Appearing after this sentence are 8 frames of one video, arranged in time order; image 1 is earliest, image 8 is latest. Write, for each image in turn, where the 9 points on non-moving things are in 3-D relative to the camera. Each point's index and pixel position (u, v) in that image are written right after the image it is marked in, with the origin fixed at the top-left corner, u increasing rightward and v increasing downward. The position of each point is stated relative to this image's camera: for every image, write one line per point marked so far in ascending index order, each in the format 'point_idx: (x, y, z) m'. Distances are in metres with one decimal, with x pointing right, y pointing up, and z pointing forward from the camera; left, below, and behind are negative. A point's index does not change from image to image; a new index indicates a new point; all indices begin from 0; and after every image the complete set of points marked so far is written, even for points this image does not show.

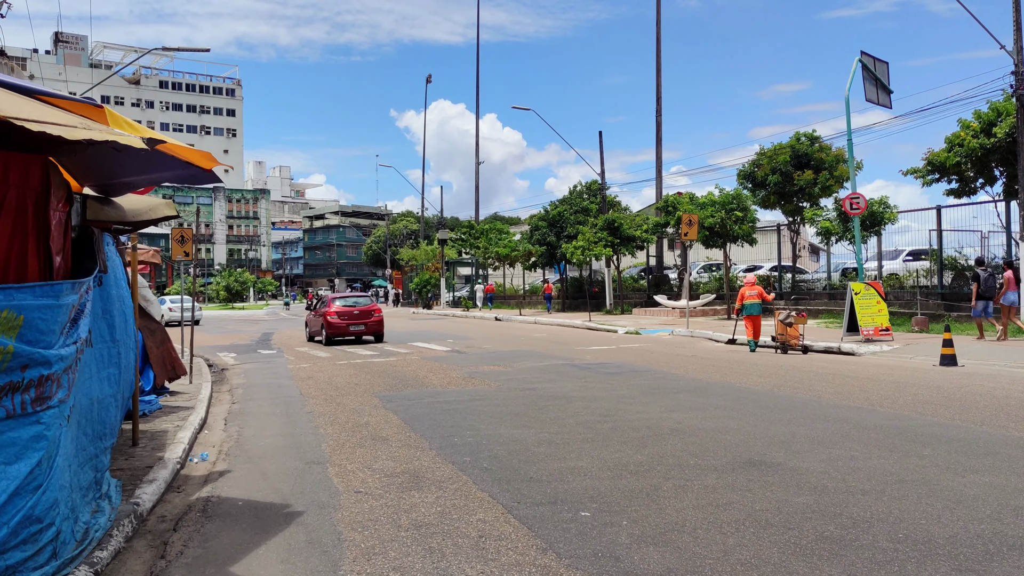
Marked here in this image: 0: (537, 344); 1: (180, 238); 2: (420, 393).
0: (+0.6, -1.2, +19.5) m
1: (-5.8, +0.9, +15.9) m
2: (-1.1, -1.3, +11.0) m
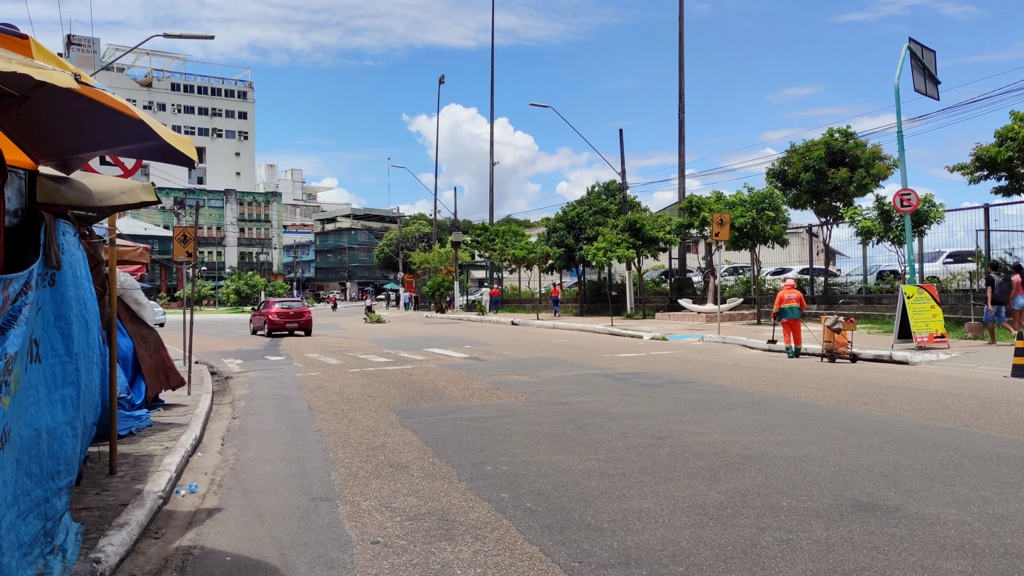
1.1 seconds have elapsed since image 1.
0: (+1.0, -1.3, +18.3) m
1: (-5.4, +0.8, +14.8) m
2: (-0.8, -1.3, +9.9) m
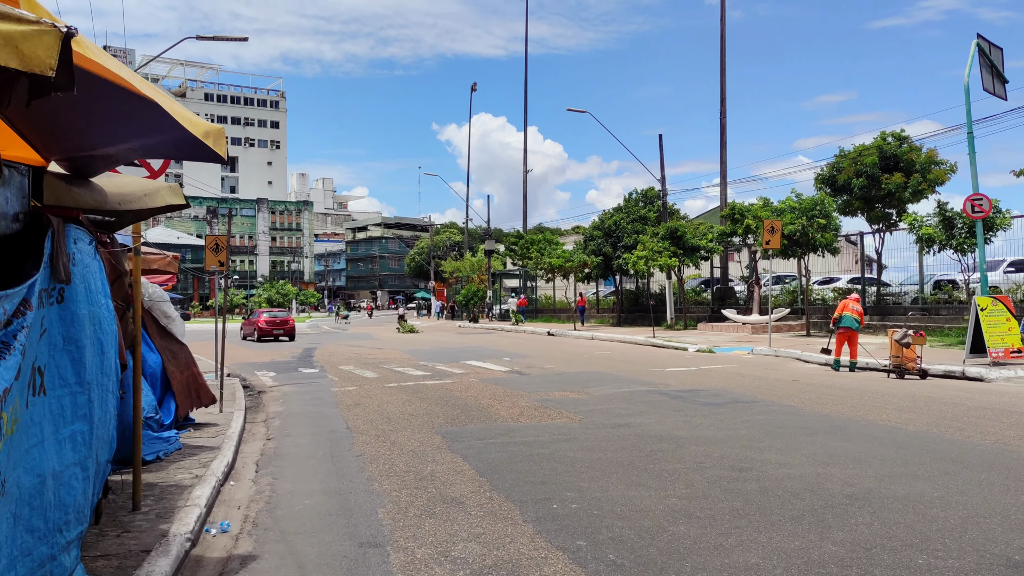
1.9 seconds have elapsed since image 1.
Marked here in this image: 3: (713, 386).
0: (+1.8, -1.5, +17.5) m
1: (-4.7, +0.7, +14.3) m
2: (-0.2, -1.4, +9.2) m
3: (+2.8, -1.4, +12.9) m
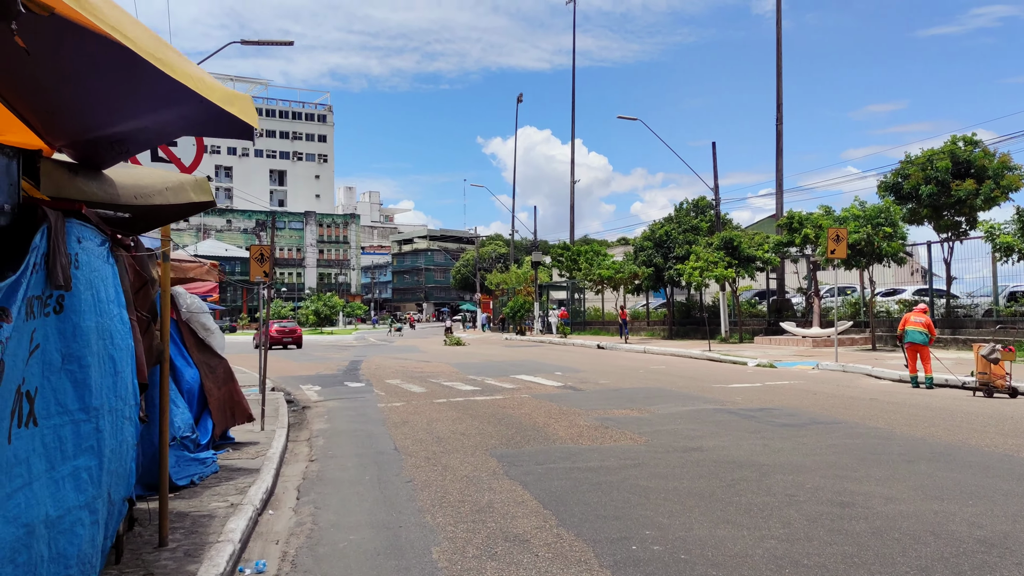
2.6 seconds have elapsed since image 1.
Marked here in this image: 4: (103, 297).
0: (+2.8, -1.7, +16.7) m
1: (-3.9, +0.5, +13.8) m
2: (+0.4, -1.5, +8.4) m
3: (+3.6, -1.5, +12.0) m
4: (-1.6, 0.0, +3.4) m
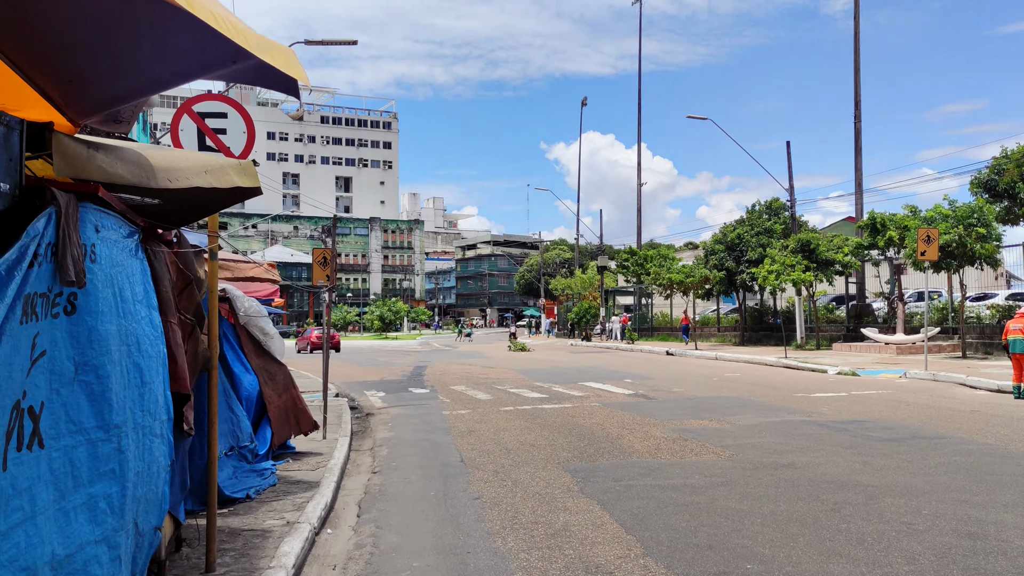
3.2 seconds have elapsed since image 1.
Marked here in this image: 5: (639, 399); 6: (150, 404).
0: (+4.0, -1.8, +15.9) m
1: (-2.8, +0.4, +13.5) m
2: (+1.0, -1.6, +7.8) m
3: (+4.5, -1.6, +11.1) m
4: (-1.3, 0.0, +3.0) m
5: (+2.0, -1.8, +14.4) m
6: (-1.2, -0.4, +3.1) m
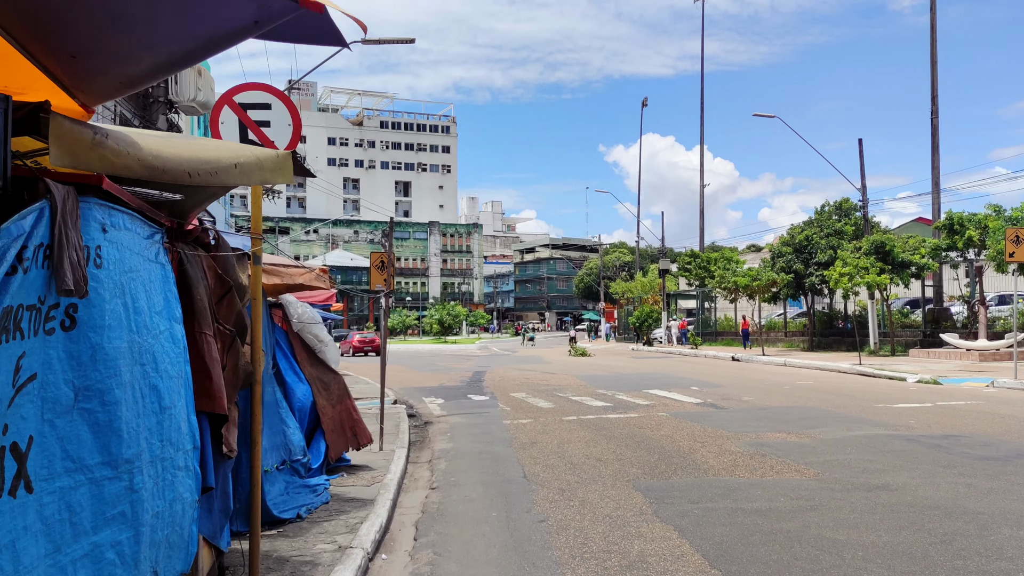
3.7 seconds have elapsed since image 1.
0: (+5.1, -1.8, +15.1) m
1: (-1.9, +0.4, +13.1) m
2: (+1.5, -1.6, +7.2) m
3: (+5.2, -1.6, +10.3) m
4: (-1.0, -0.1, +2.6) m
5: (+3.0, -1.8, +13.7) m
6: (-1.0, -0.4, +2.7) m
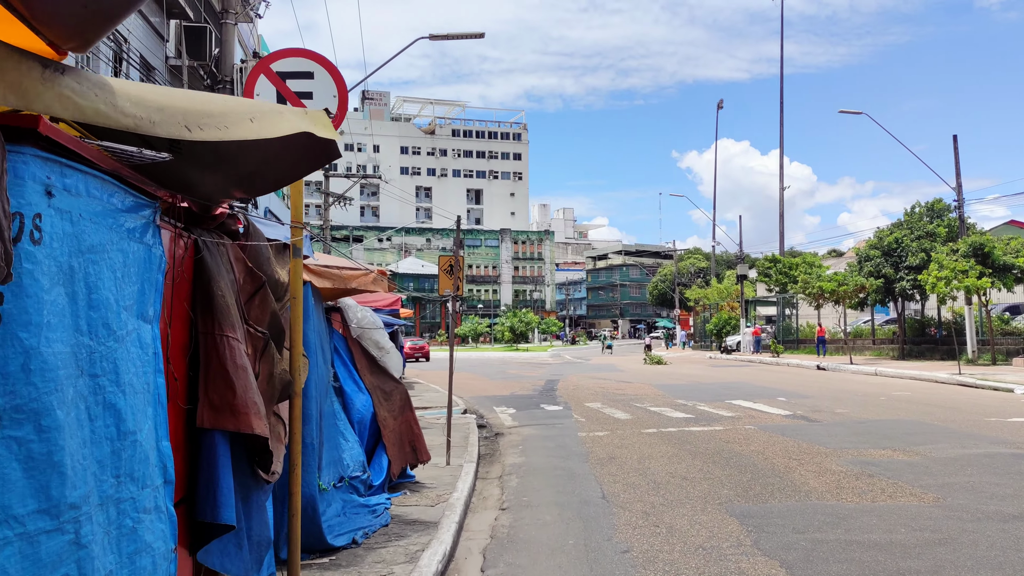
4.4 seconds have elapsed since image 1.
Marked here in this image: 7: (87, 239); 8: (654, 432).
0: (+6.3, -1.9, +13.9) m
1: (-0.9, +0.3, +12.5) m
2: (+2.1, -1.6, +6.4) m
3: (+6.0, -1.6, +9.2) m
4: (-0.8, 0.0, +1.9) m
5: (+4.1, -1.9, +12.7) m
6: (-0.8, -0.4, +2.0) m
7: (-0.9, +0.1, +1.9) m
8: (+1.9, -1.9, +12.0) m
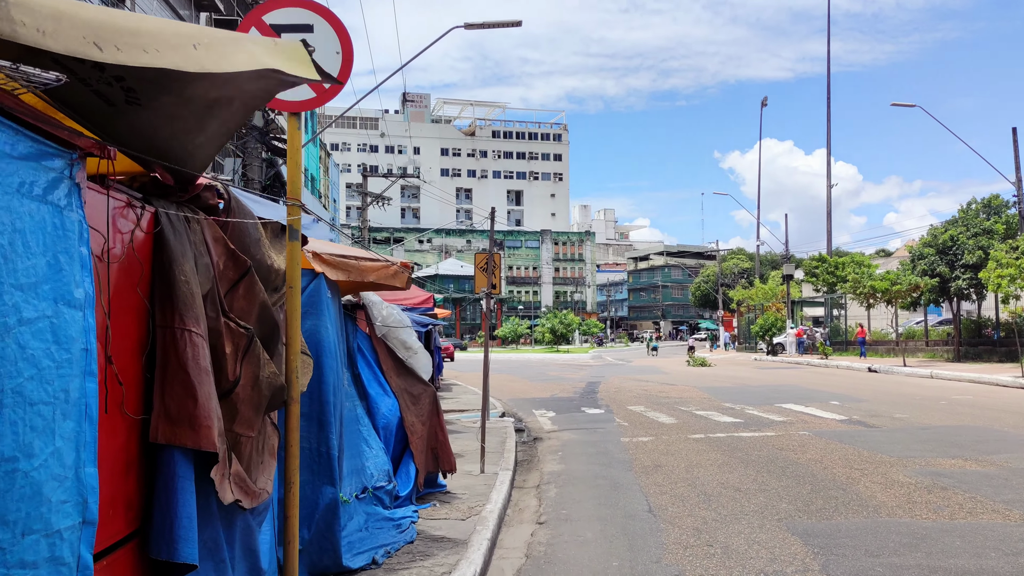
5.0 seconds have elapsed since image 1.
0: (+6.8, -1.8, +13.0) m
1: (-0.4, +0.3, +12.0) m
2: (+2.3, -1.5, +5.7) m
3: (+6.4, -1.6, +8.3) m
4: (-0.8, 0.0, +1.4) m
5: (+4.6, -1.8, +12.0) m
6: (-0.8, -0.3, +1.5) m
7: (-0.8, +0.2, +1.4) m
8: (+2.4, -1.9, +11.3) m
